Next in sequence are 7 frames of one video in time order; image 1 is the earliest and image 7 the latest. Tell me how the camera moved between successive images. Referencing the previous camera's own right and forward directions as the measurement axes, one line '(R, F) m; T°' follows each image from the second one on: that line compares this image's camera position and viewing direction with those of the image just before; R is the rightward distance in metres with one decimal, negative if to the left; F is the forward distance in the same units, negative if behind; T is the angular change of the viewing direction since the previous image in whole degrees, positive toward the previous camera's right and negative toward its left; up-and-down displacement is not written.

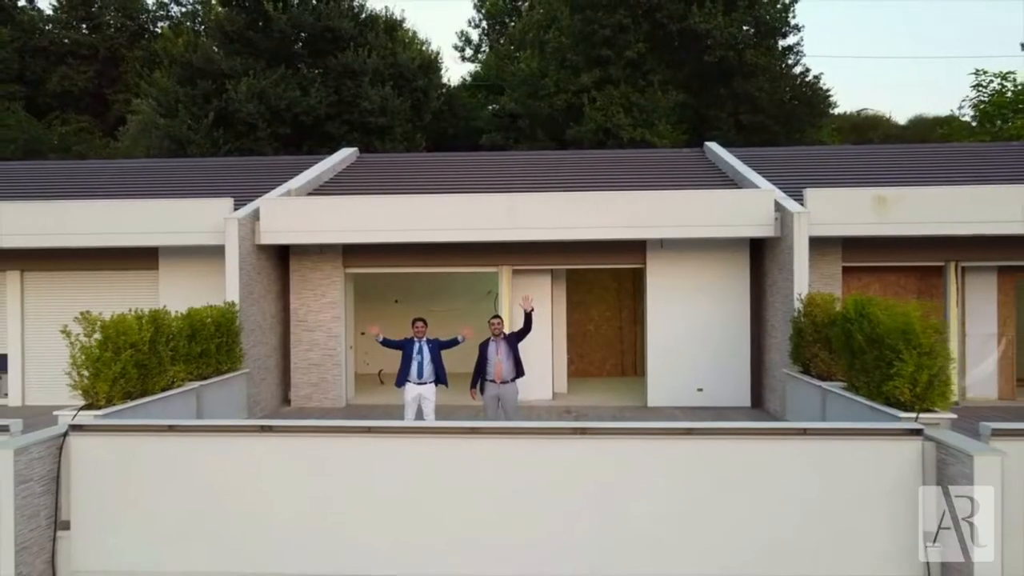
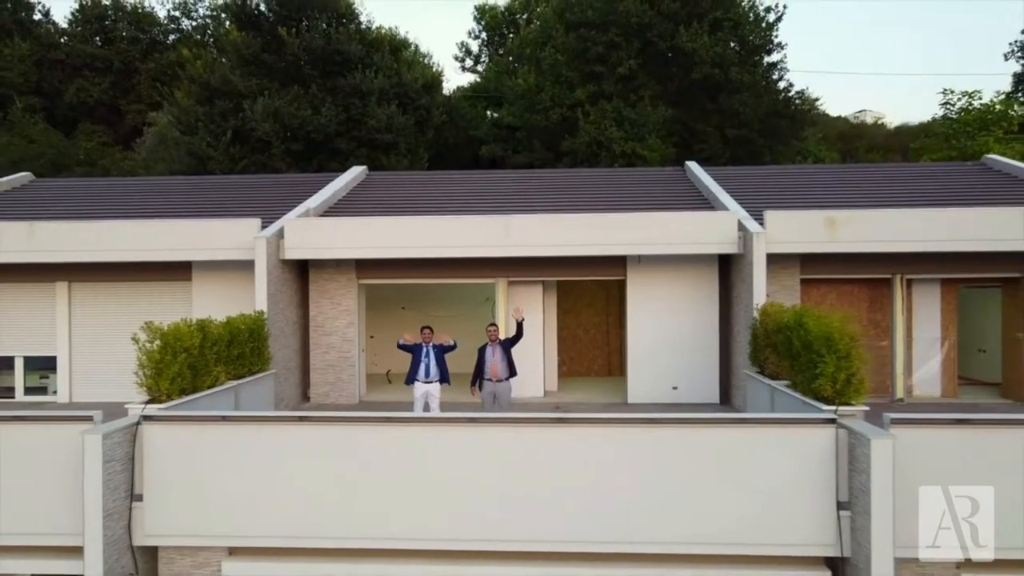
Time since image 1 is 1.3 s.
(+0.1, -1.4) m; 0°
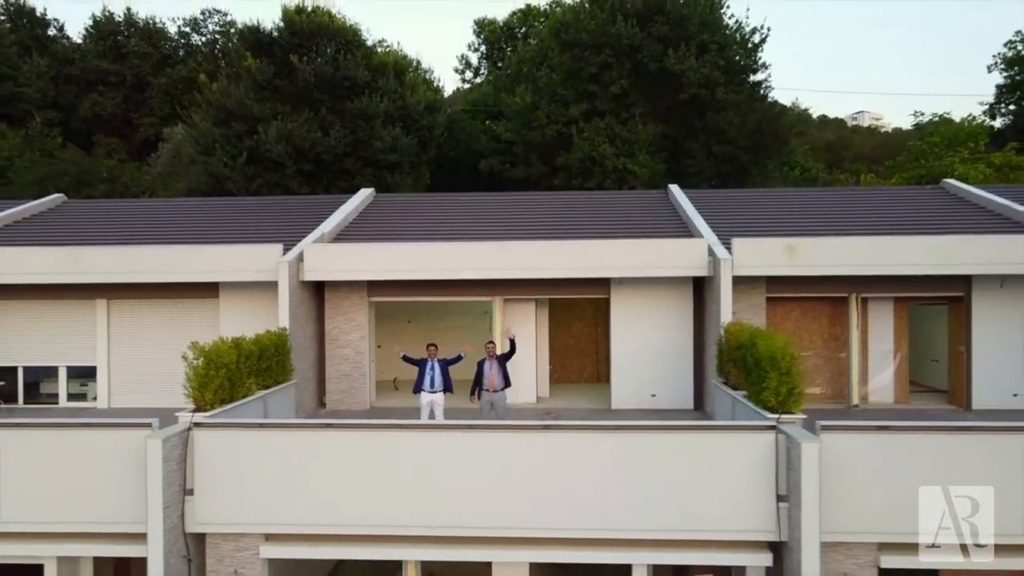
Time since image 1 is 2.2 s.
(+0.1, -1.4) m; 0°
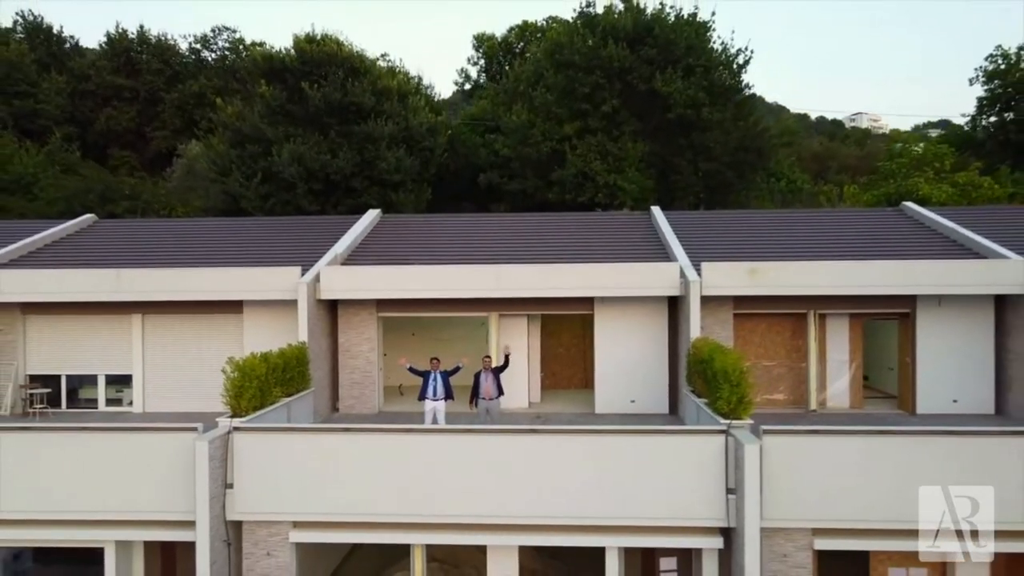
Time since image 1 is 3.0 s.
(+0.1, -1.6) m; 0°
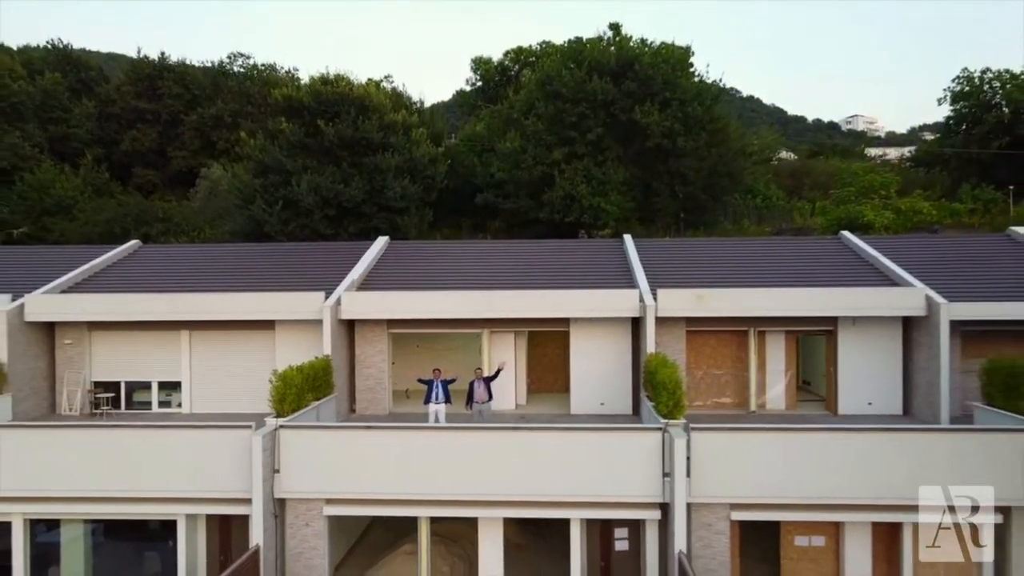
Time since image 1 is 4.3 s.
(+0.3, -2.9) m; 0°
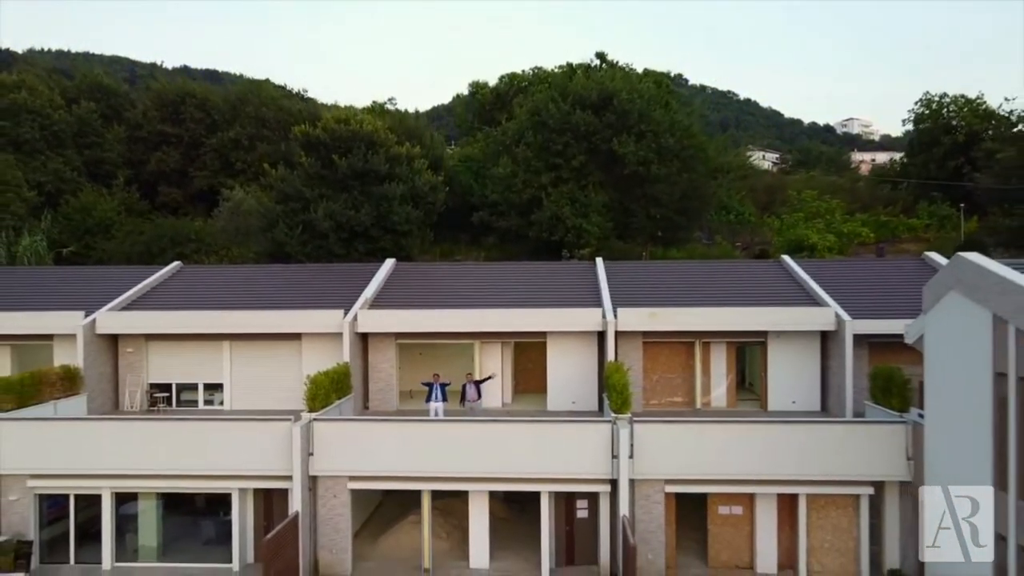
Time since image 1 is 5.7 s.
(+0.4, -3.7) m; 0°
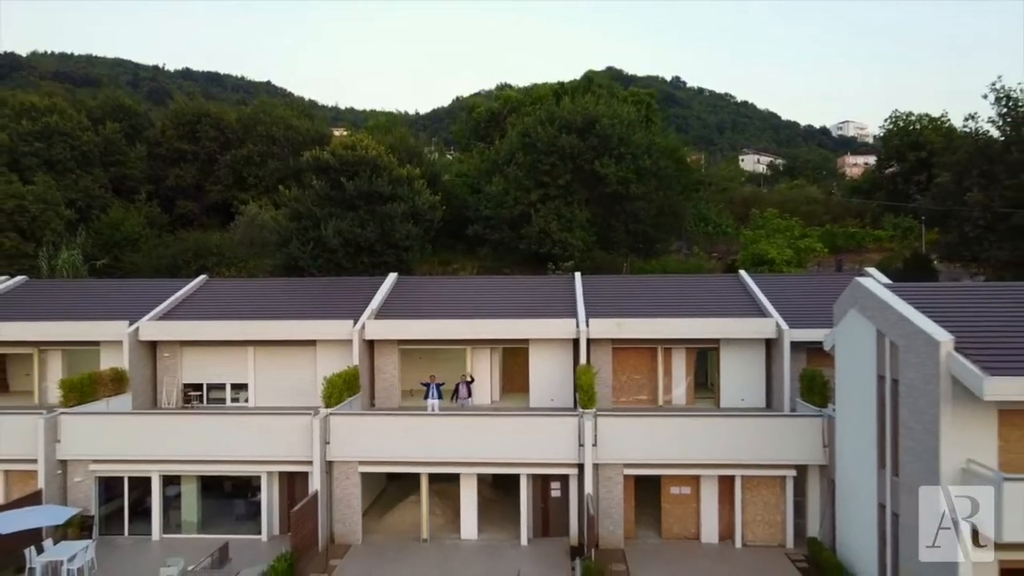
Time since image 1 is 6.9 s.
(+0.4, -3.3) m; 0°
